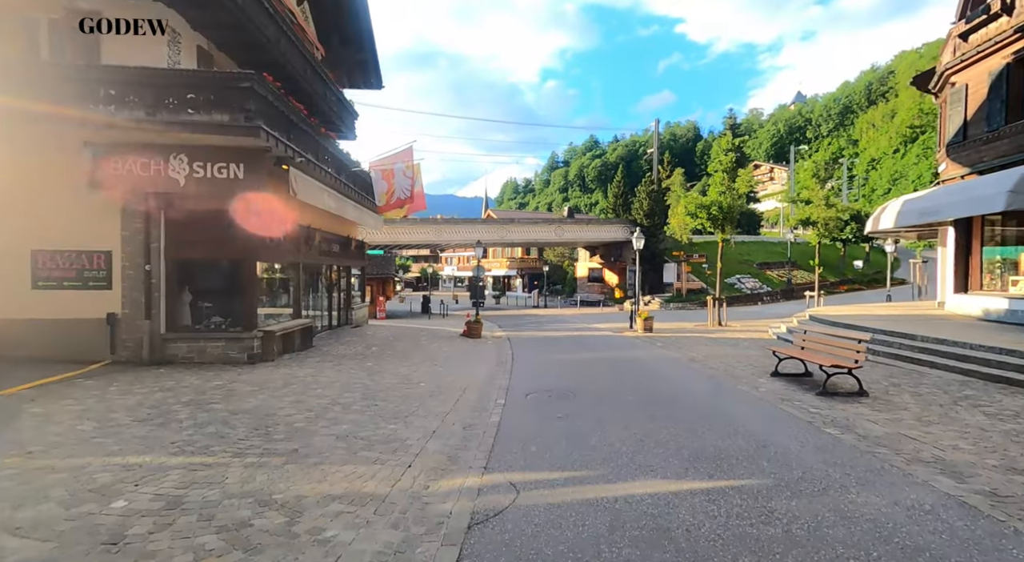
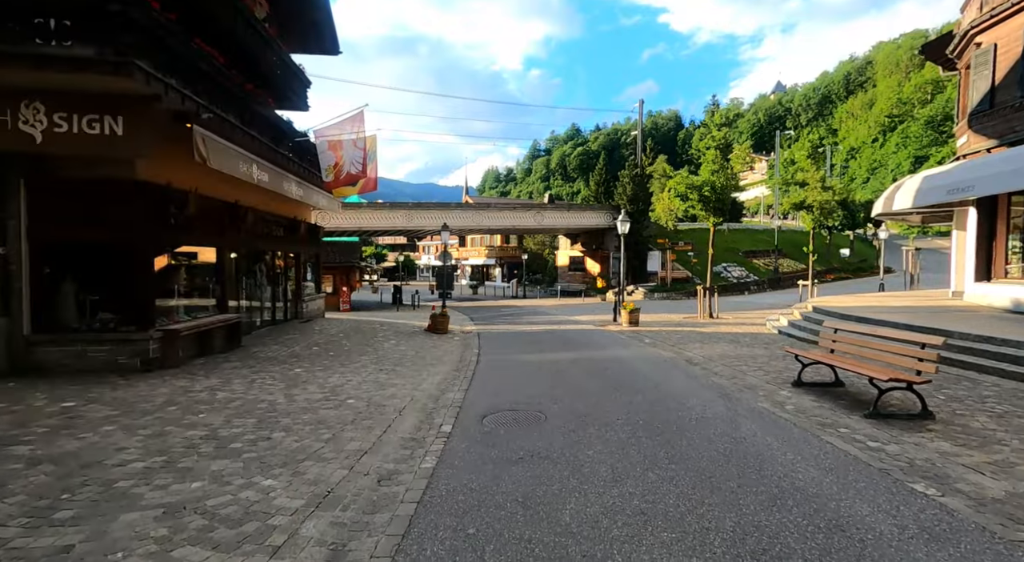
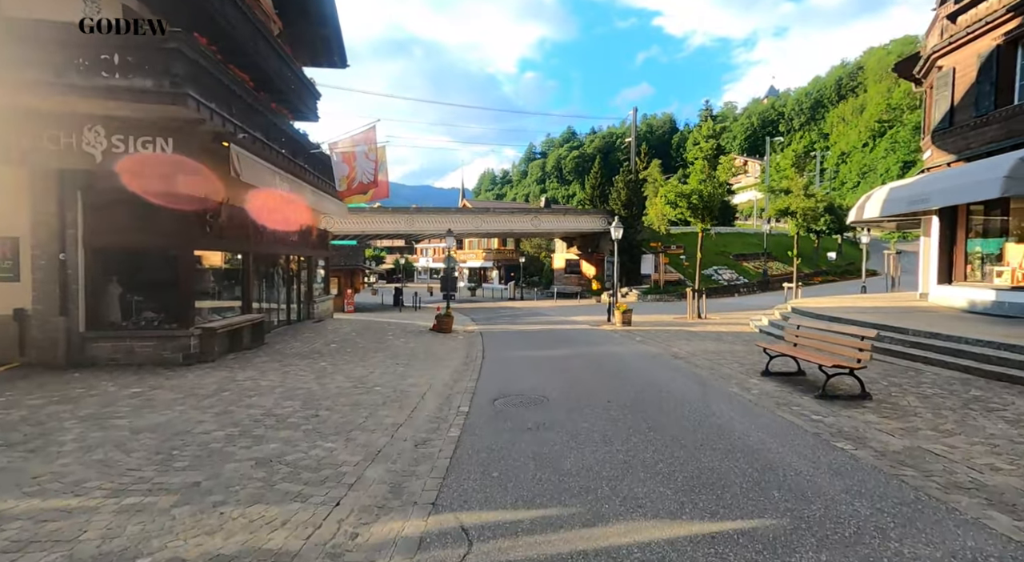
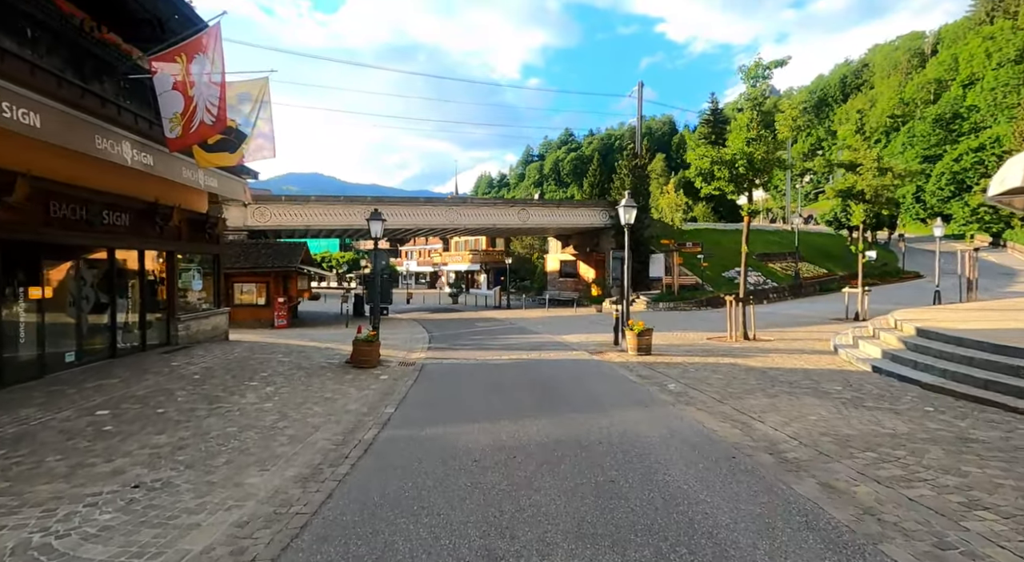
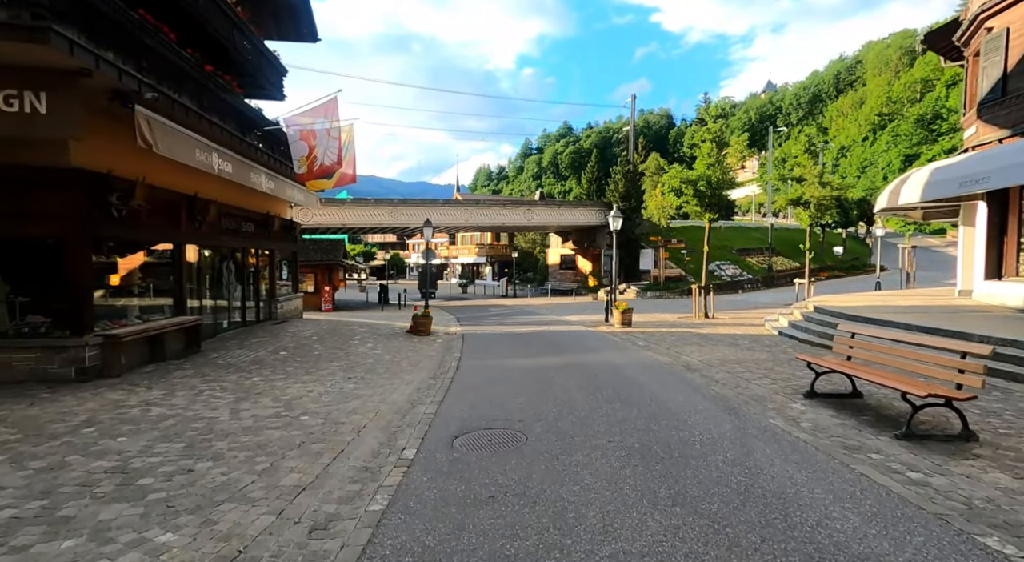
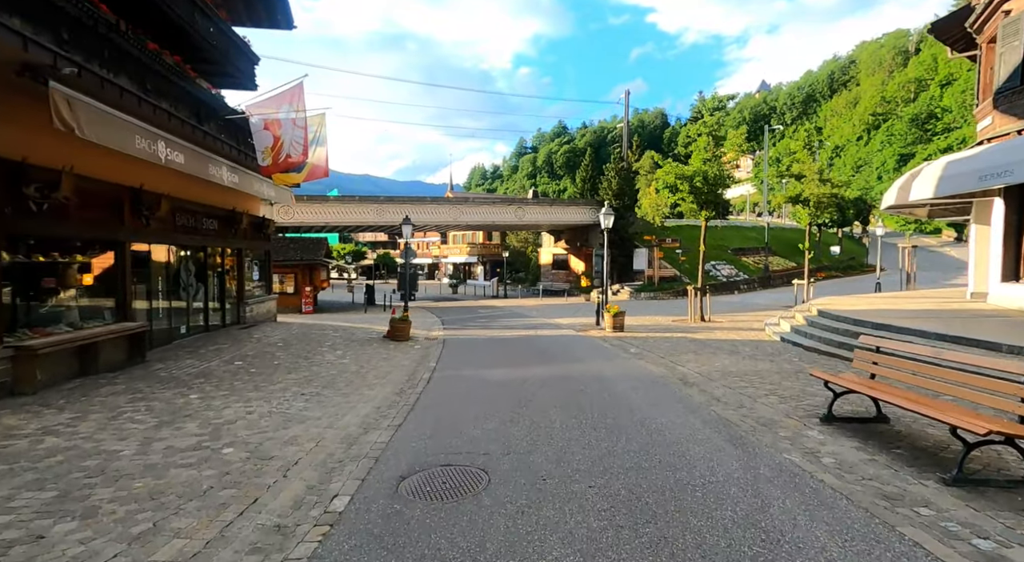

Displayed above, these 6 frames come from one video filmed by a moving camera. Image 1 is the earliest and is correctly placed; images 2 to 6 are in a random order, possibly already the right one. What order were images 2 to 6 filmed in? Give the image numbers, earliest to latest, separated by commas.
3, 2, 5, 6, 4
